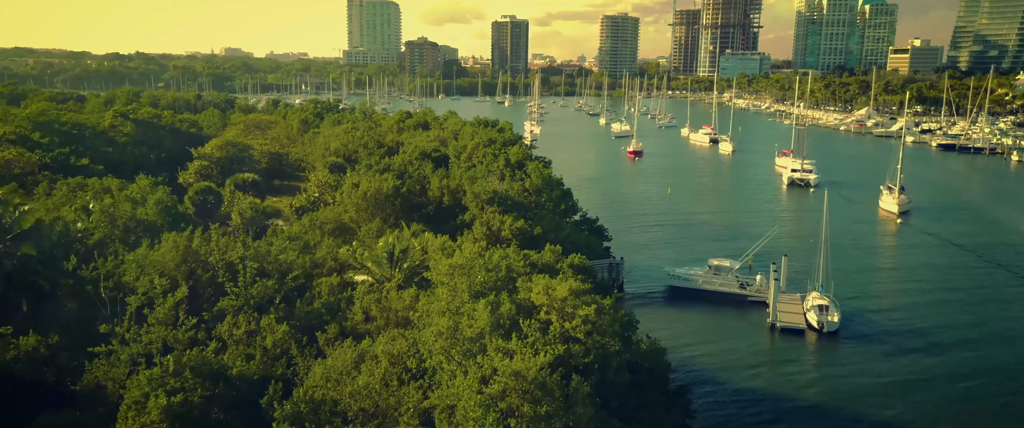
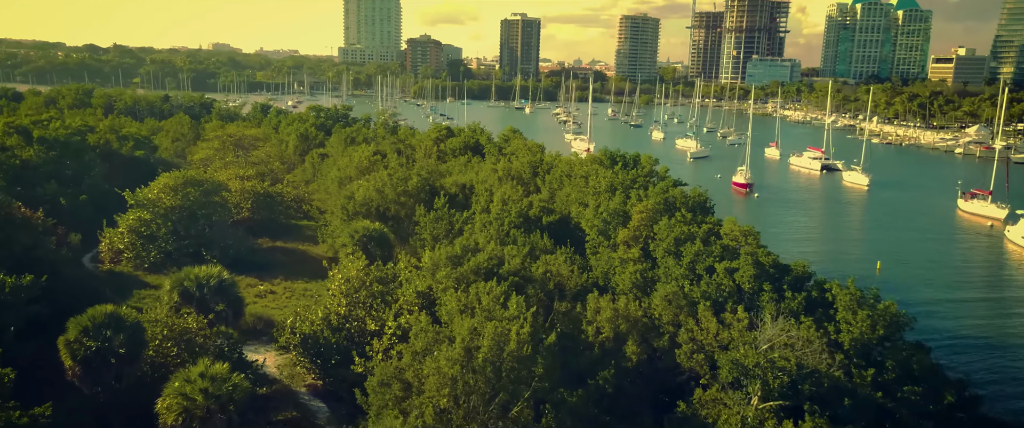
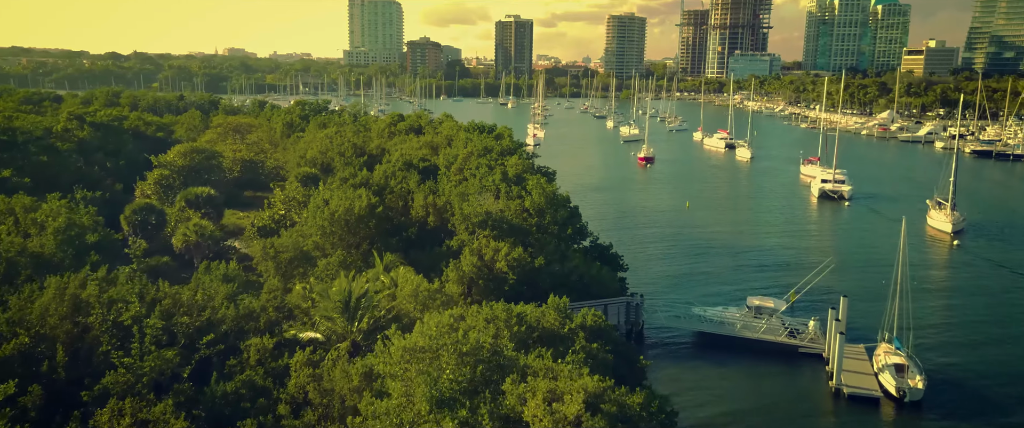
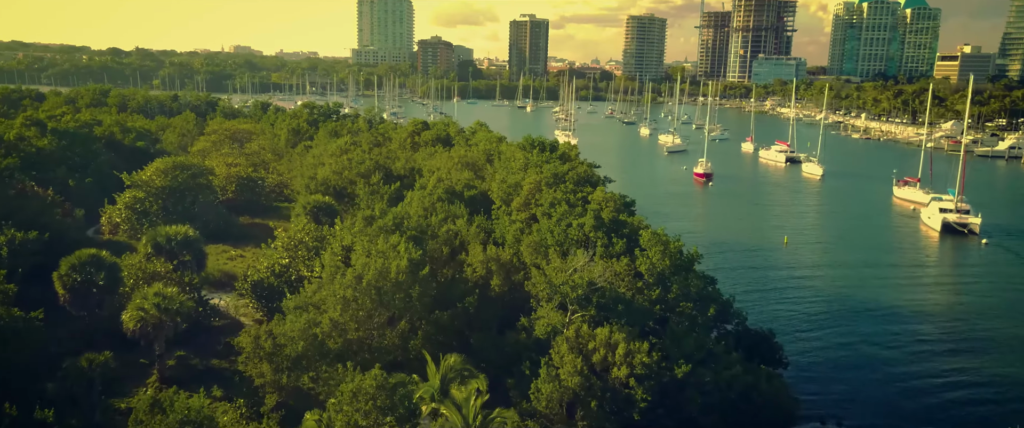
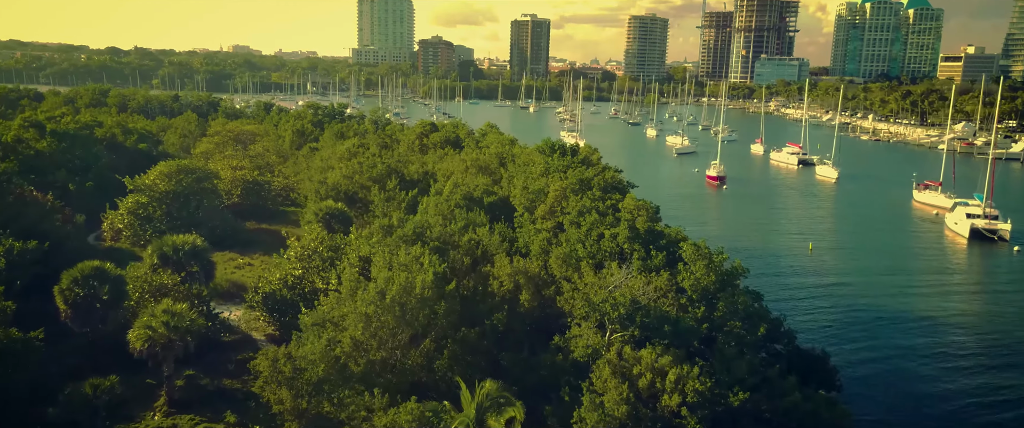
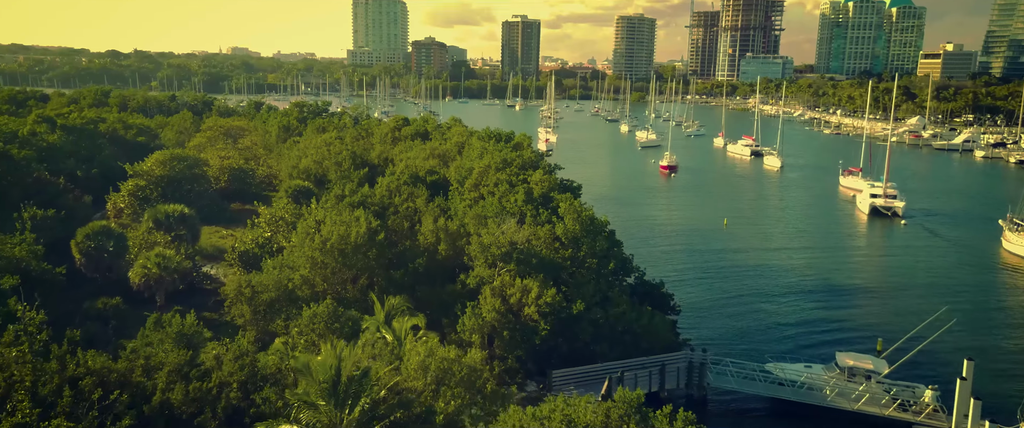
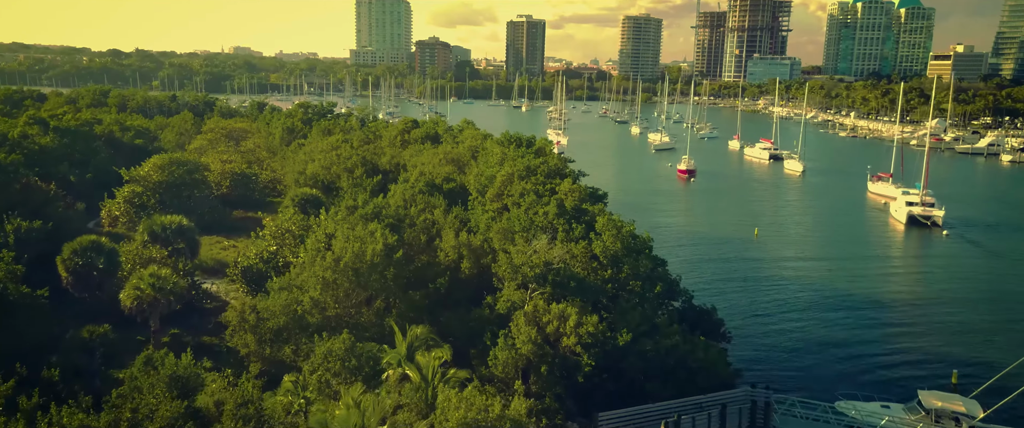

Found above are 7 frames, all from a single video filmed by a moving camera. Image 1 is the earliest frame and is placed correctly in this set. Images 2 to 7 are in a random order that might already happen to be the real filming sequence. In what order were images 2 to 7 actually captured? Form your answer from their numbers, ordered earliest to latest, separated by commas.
3, 6, 7, 4, 5, 2
